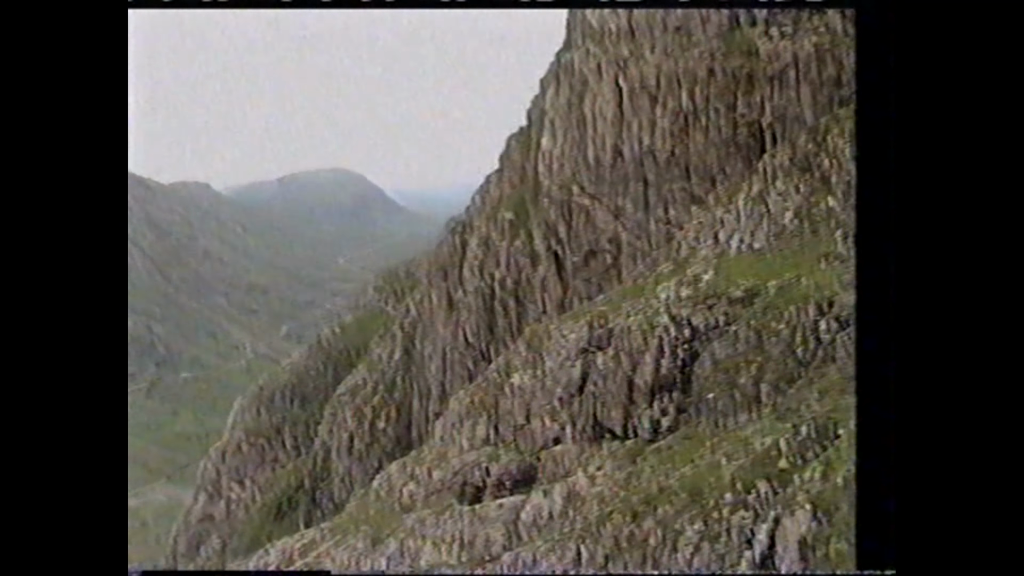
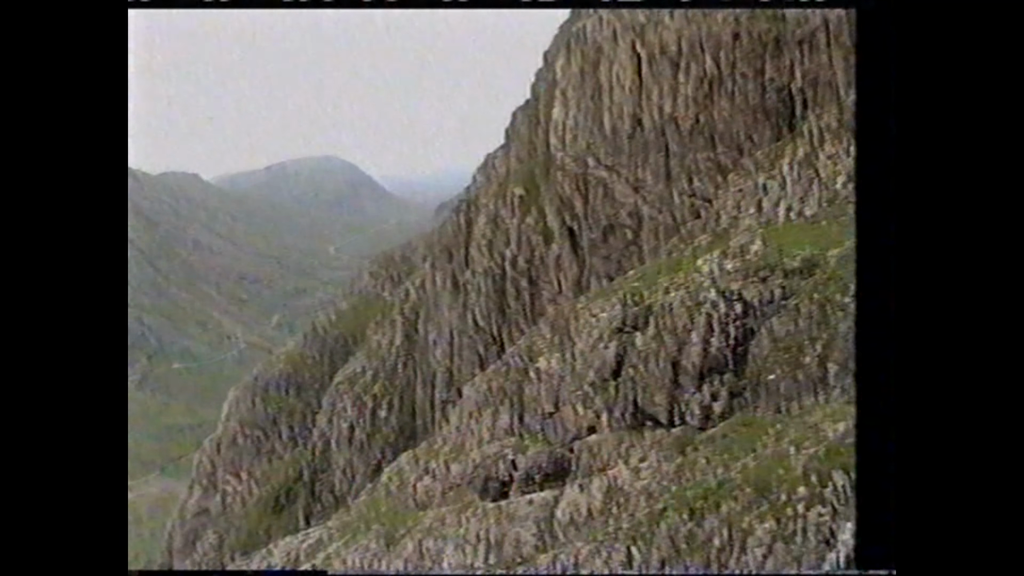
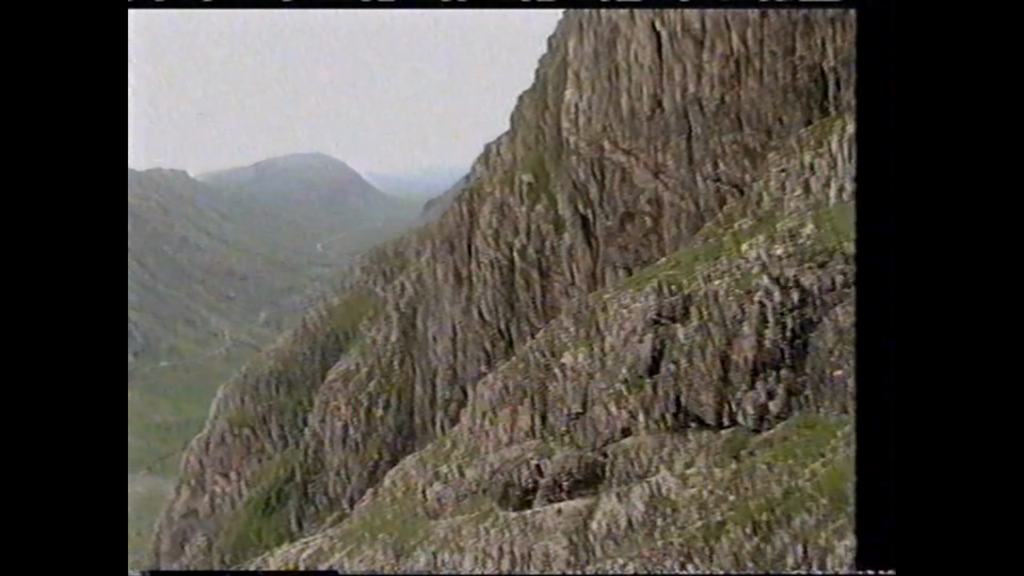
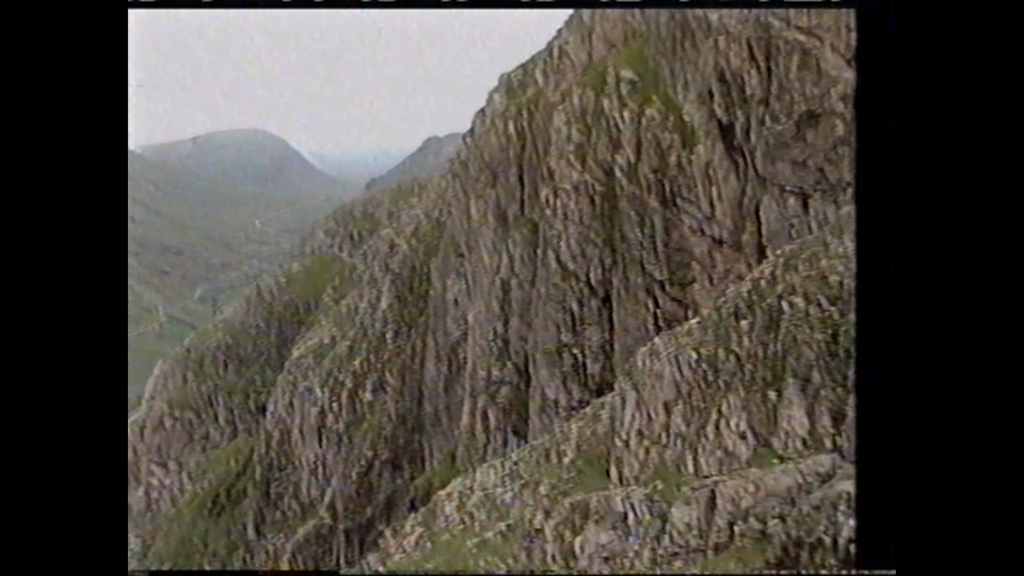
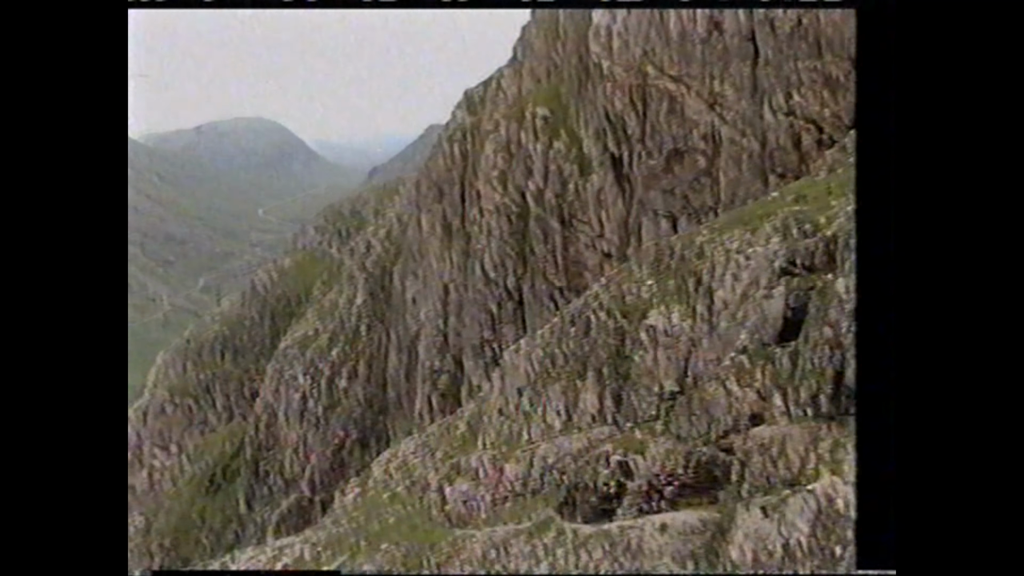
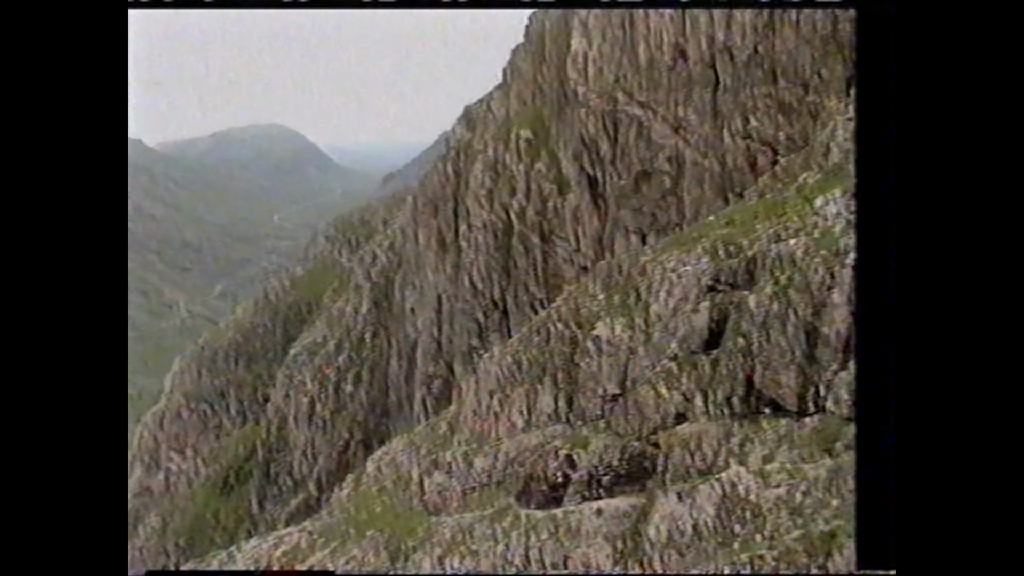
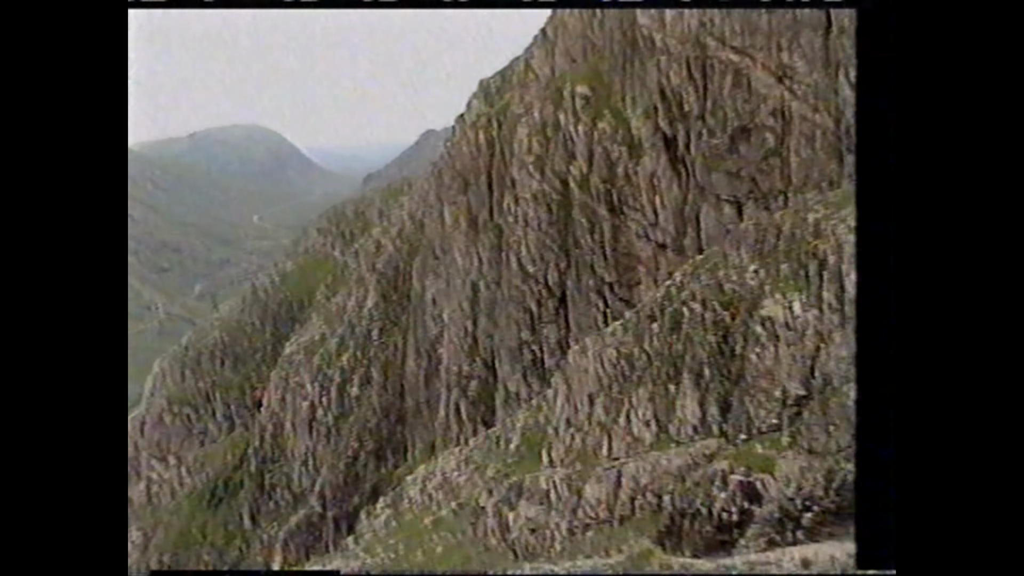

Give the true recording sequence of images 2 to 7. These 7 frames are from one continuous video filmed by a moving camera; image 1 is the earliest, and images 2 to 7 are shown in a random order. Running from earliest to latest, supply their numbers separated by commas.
2, 3, 6, 5, 7, 4
